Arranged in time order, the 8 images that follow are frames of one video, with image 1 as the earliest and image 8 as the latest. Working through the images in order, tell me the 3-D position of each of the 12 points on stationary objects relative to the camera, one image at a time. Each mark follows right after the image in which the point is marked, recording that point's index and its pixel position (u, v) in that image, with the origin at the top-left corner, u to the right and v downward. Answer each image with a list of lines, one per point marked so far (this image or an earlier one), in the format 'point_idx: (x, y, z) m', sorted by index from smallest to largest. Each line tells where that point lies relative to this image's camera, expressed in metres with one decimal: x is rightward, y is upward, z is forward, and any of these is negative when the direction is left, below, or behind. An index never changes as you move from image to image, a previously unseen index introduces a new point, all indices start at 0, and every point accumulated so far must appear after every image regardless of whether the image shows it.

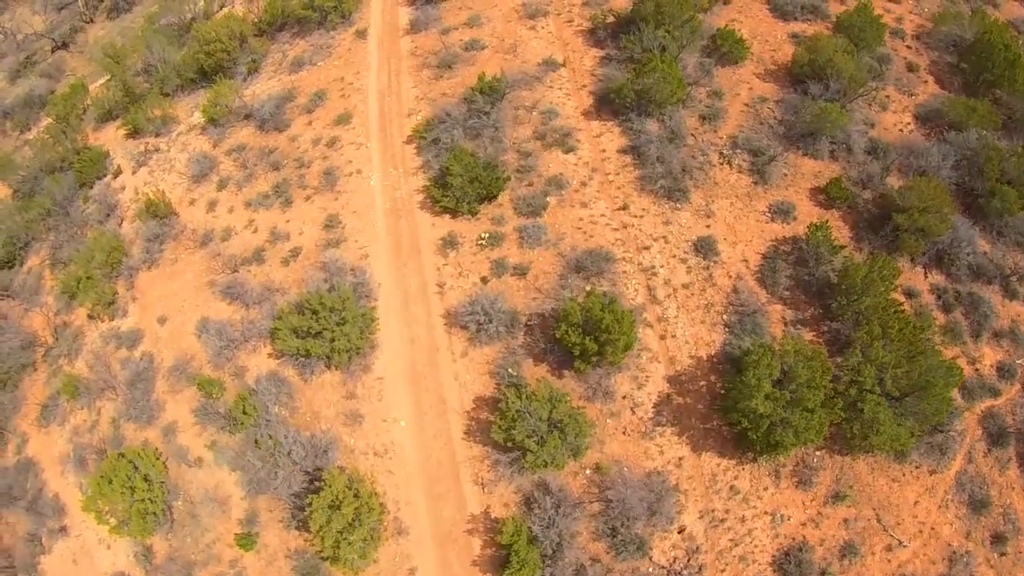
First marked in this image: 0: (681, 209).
0: (+4.6, +2.2, +18.4) m
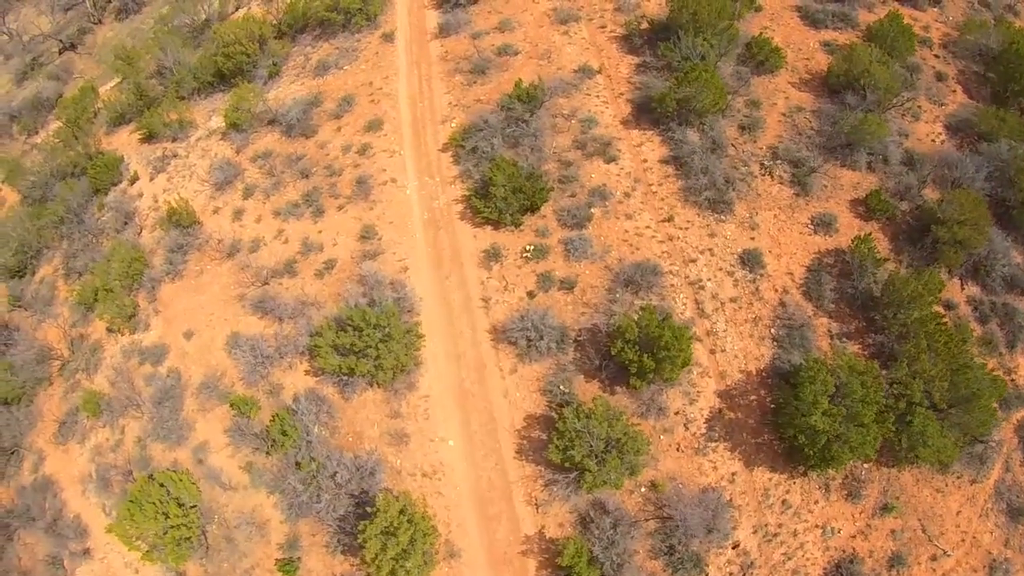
0: (+5.8, +1.8, +18.3) m
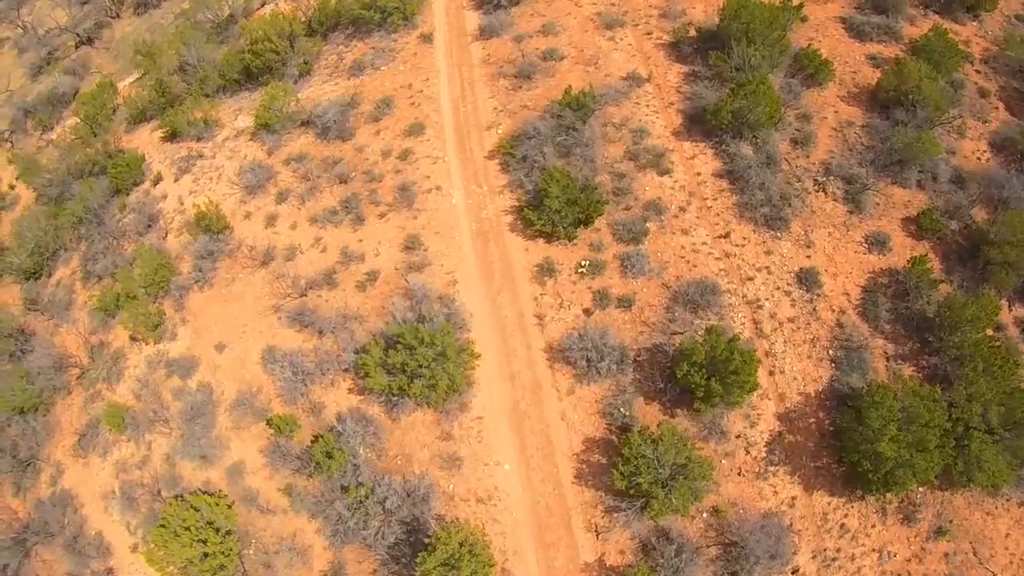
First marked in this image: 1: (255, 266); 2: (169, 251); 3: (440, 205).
0: (+7.1, +1.3, +17.9) m
1: (-7.1, +0.6, +18.7) m
2: (-10.1, +1.0, +20.0) m
3: (-2.0, +2.3, +18.3) m
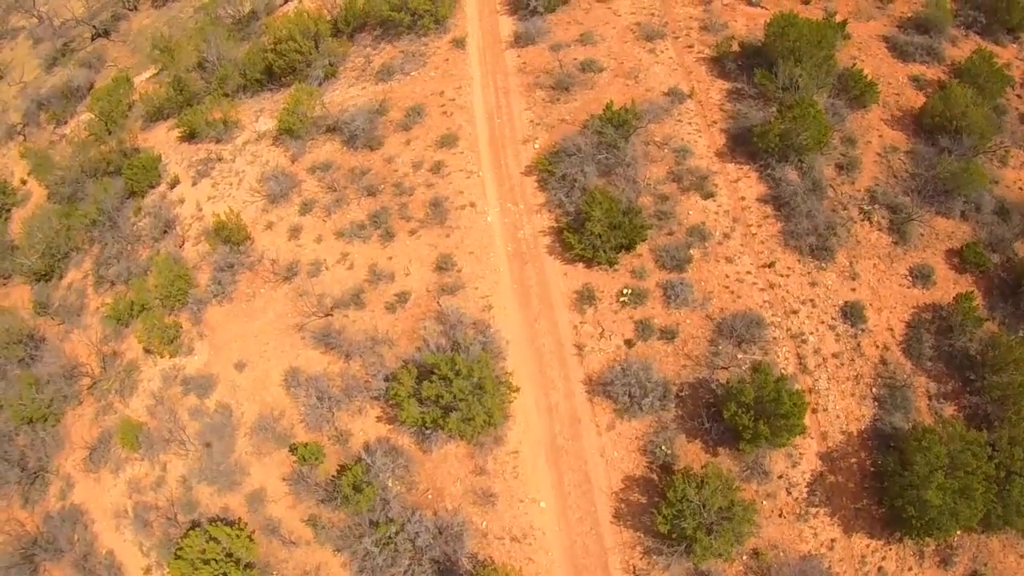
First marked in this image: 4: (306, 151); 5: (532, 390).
0: (+8.1, +0.5, +17.4) m
1: (-6.2, +0.2, +18.0) m
2: (-9.2, +0.8, +19.2) m
3: (-1.0, +1.7, +17.6) m
4: (-6.0, +4.0, +19.7) m
5: (+0.4, -2.4, +15.9) m
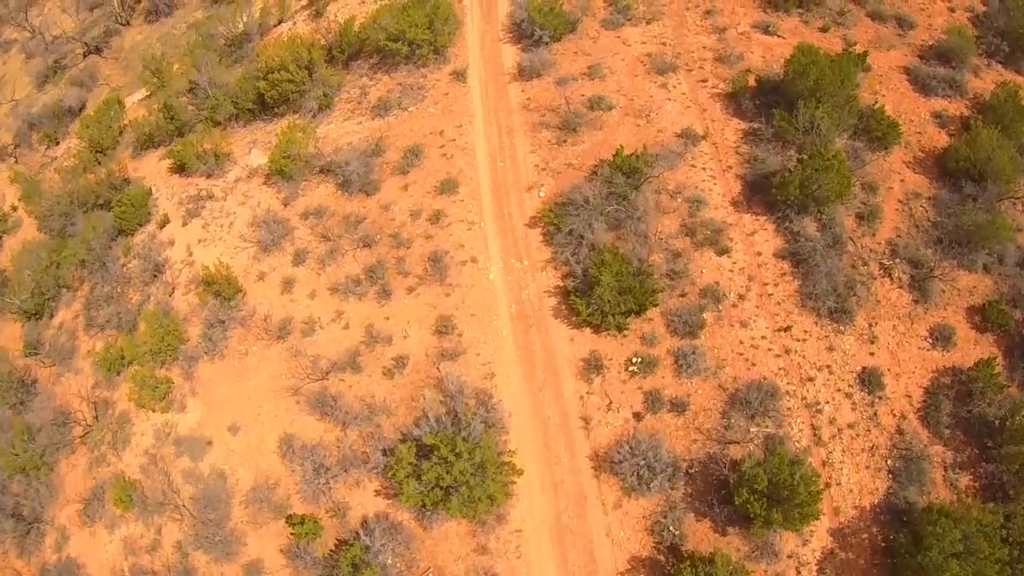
0: (+8.2, -1.1, +16.7) m
1: (-6.2, -1.3, +17.3) m
2: (-9.1, -0.6, +18.5) m
3: (-0.9, +0.2, +16.8) m
4: (-5.9, +2.6, +18.8) m
5: (+0.5, -4.0, +15.4) m
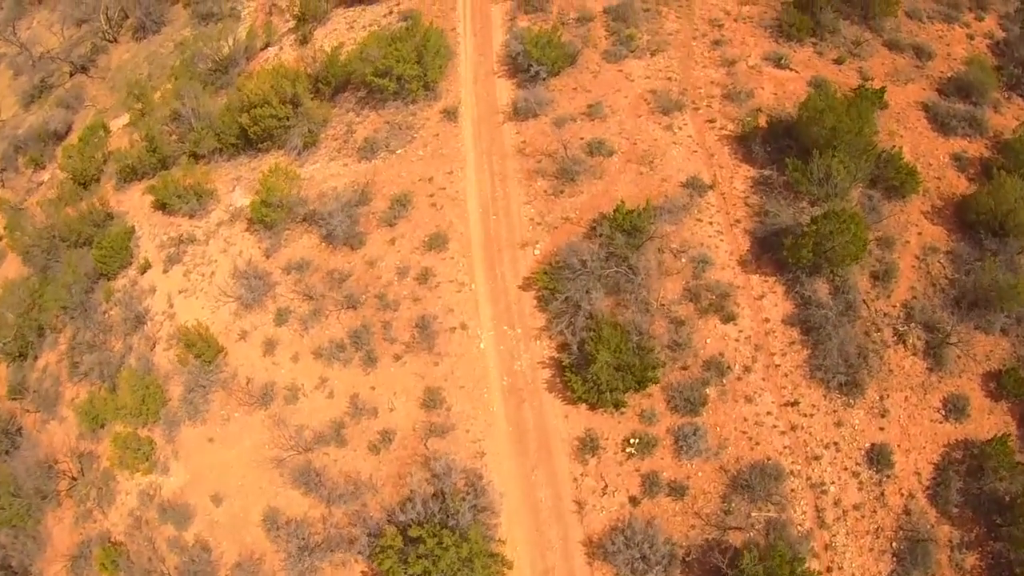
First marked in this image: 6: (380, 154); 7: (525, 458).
0: (+8.0, -2.8, +15.8) m
1: (-6.3, -2.8, +16.6) m
2: (-9.3, -2.1, +17.8) m
3: (-1.1, -1.4, +16.0) m
4: (-6.1, +1.1, +17.8) m
5: (+0.3, -5.8, +14.9) m
6: (-3.6, +3.6, +18.3) m
7: (+0.3, -3.8, +15.2) m
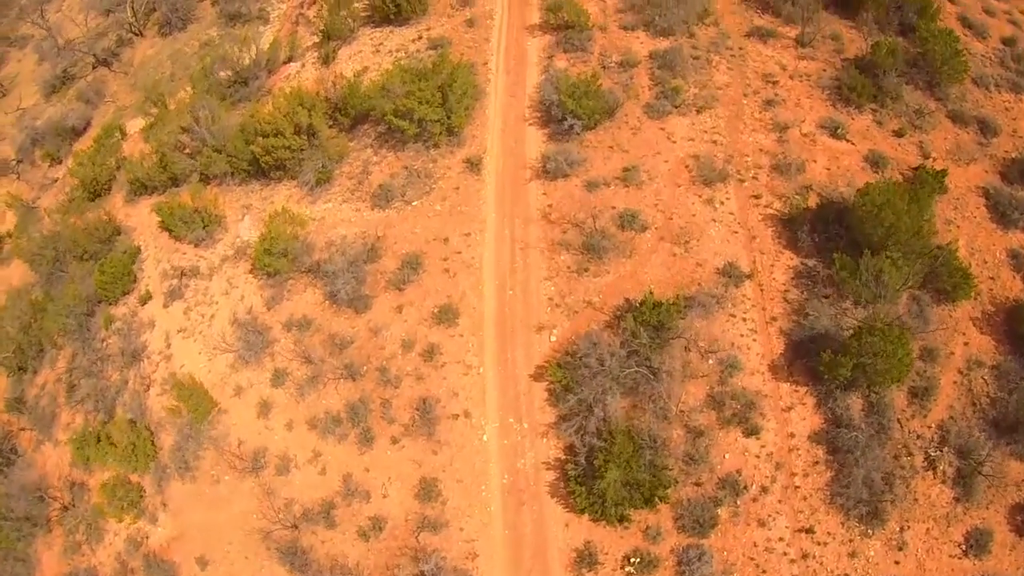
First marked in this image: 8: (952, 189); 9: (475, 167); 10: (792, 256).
0: (+7.9, -5.5, +14.9) m
1: (-6.3, -4.3, +16.0) m
2: (-9.2, -3.2, +17.2) m
3: (-1.0, -3.4, +15.2) m
4: (-5.7, -0.2, +16.9) m
5: (0.0, -7.9, +14.4) m
6: (-3.0, +2.1, +17.2) m
7: (+0.1, -5.9, +14.6) m
8: (+11.9, +2.7, +17.7) m
9: (-0.9, +3.0, +17.2) m
10: (+6.7, +0.7, +16.3) m
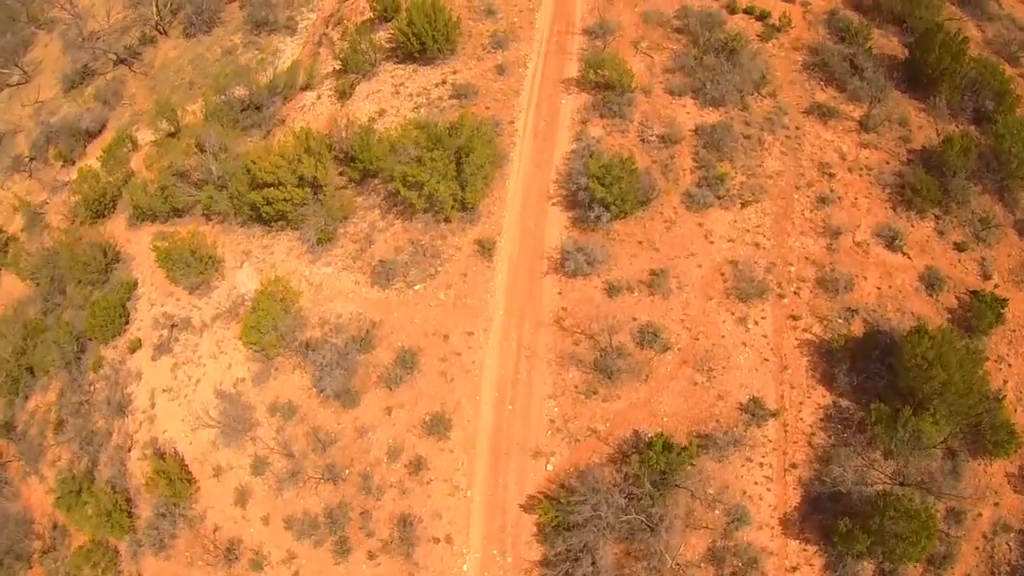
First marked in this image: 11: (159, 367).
0: (+7.3, -8.9, +14.0) m
1: (-6.7, -6.1, +15.5) m
2: (-9.4, -4.7, +16.7) m
3: (-1.4, -5.9, +14.4) m
4: (-5.7, -2.1, +15.9) m
5: (-0.9, -10.5, +14.0) m
6: (-2.7, -0.1, +15.8) m
7: (-0.5, -8.6, +14.0) m
8: (+12.2, -0.9, +15.7) m
9: (-0.6, +0.7, +15.7) m
10: (+6.7, -2.5, +14.7) m
11: (-9.1, -2.2, +17.2) m
